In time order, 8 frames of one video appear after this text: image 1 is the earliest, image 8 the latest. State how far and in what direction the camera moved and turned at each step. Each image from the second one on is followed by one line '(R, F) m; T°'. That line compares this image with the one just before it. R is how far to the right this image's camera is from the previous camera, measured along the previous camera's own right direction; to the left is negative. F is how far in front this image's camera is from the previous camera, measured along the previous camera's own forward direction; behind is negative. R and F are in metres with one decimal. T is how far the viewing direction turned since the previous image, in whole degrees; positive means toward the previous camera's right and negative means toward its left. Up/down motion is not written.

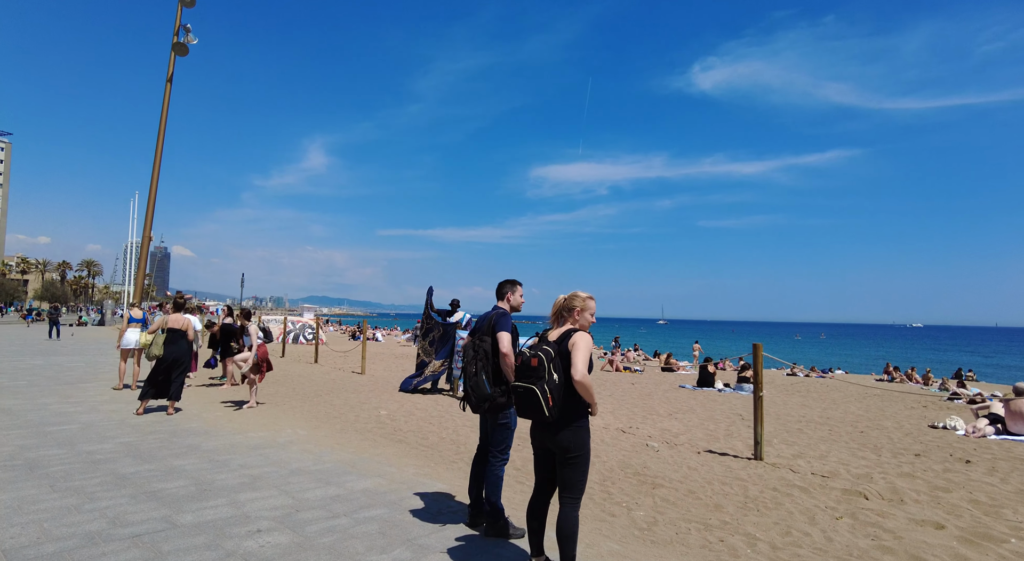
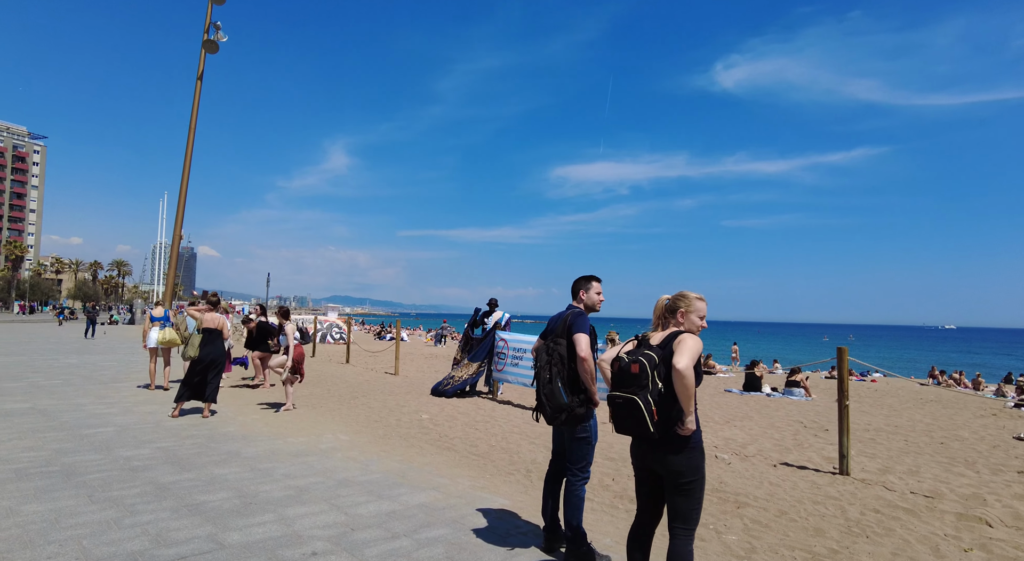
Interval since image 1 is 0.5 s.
(-0.4, +0.5) m; -2°
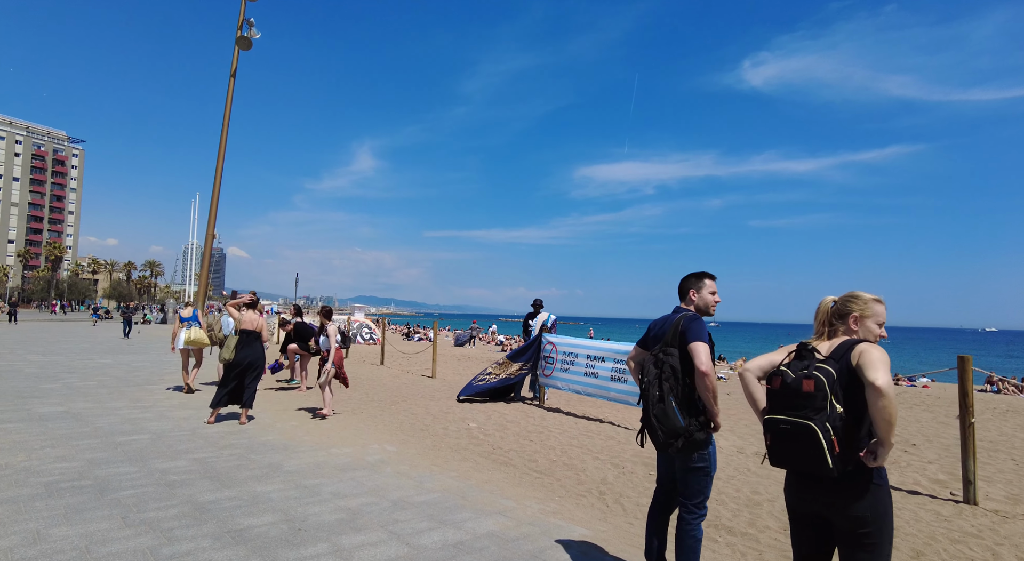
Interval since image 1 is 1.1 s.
(-0.5, +0.6) m; -2°
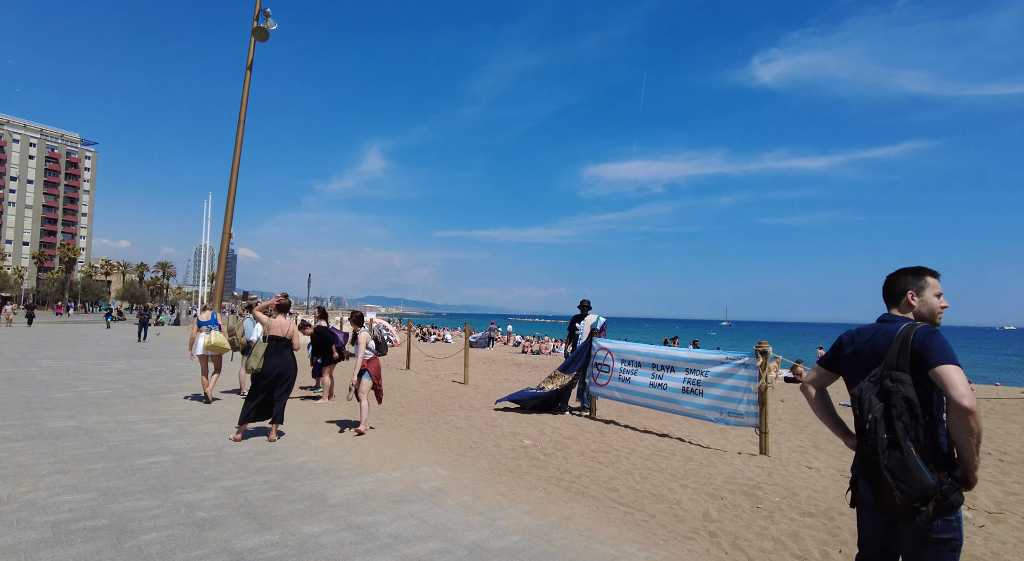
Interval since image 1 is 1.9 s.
(-0.7, +0.9) m; -1°
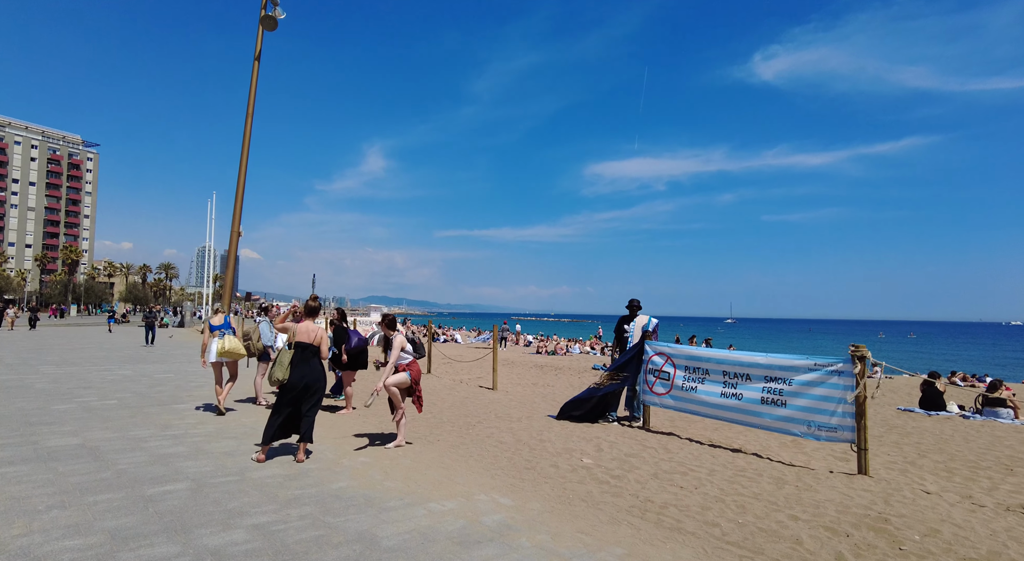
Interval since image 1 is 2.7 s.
(-0.7, +0.9) m; 0°
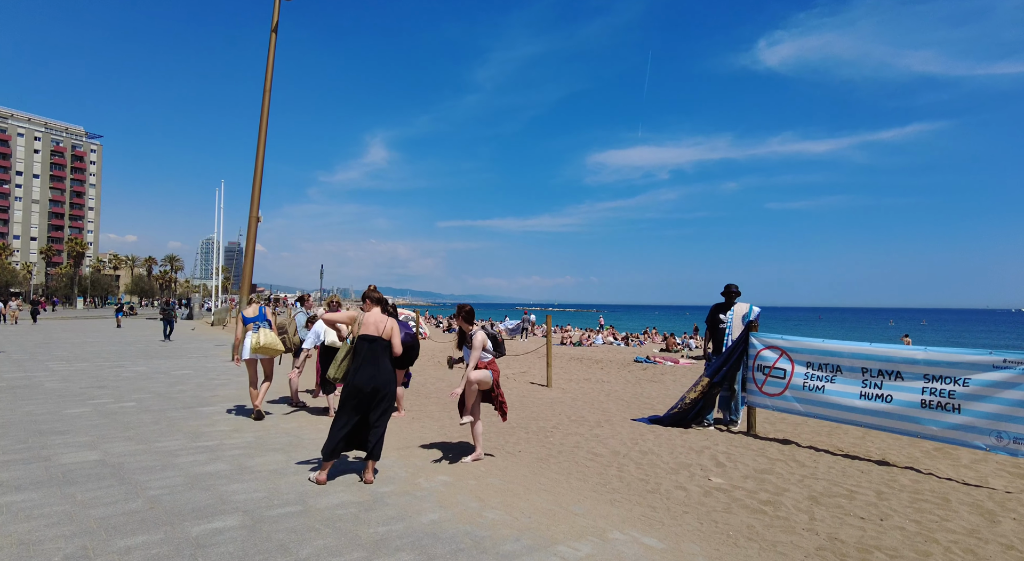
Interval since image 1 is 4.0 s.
(-1.1, +1.2) m; 0°
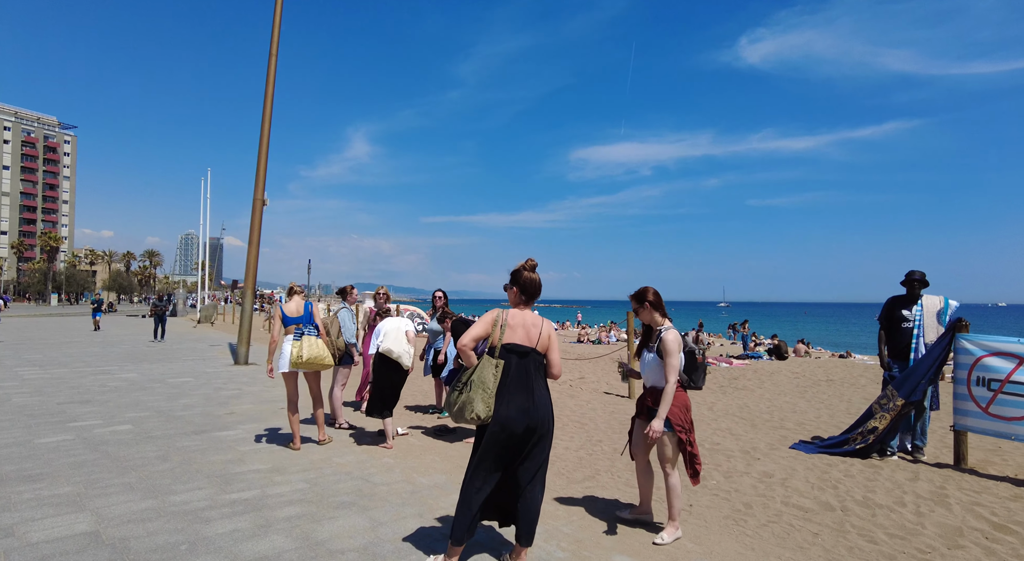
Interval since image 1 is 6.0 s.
(-1.6, +2.0) m; +2°
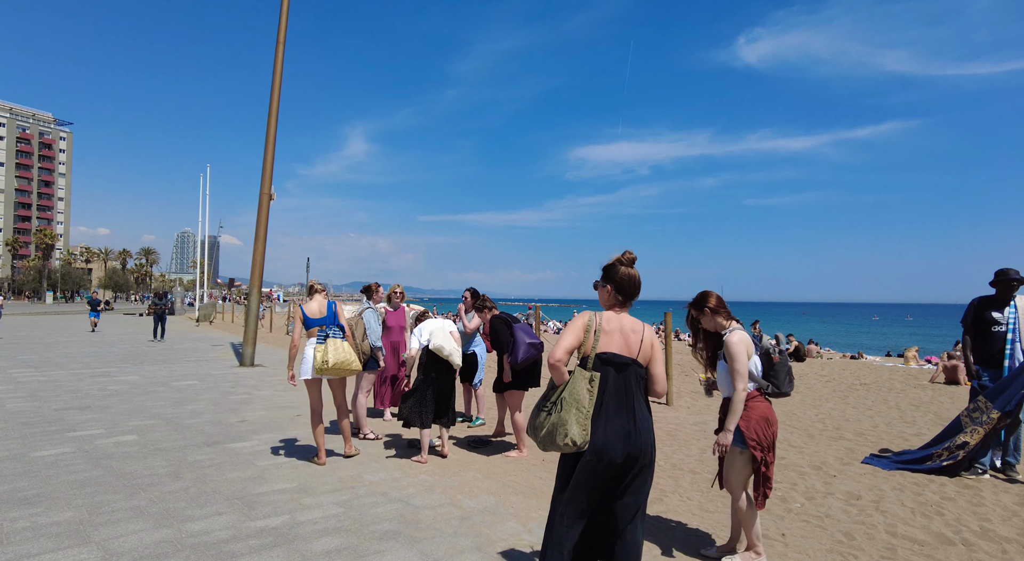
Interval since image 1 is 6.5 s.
(-0.5, +0.6) m; 0°
